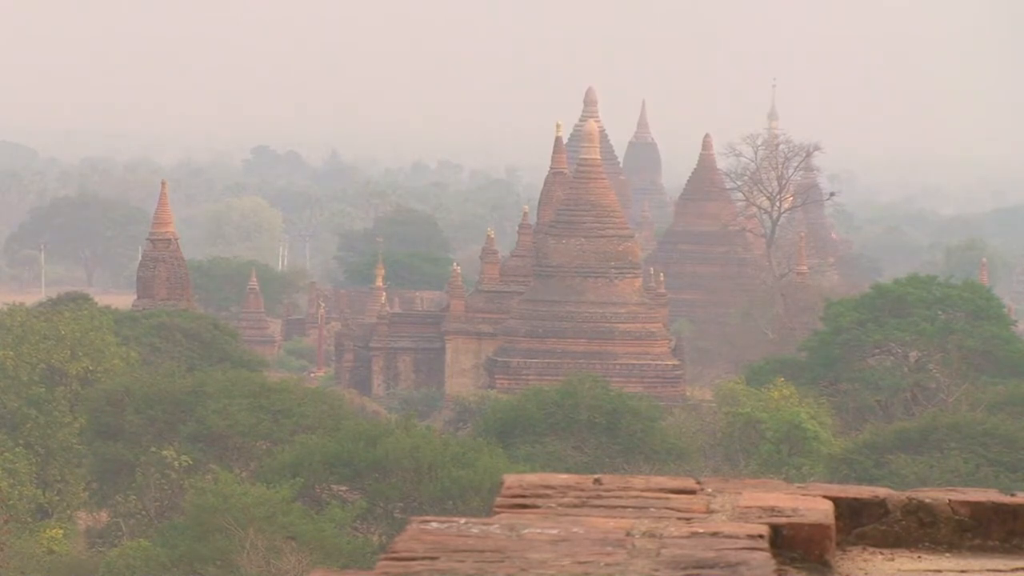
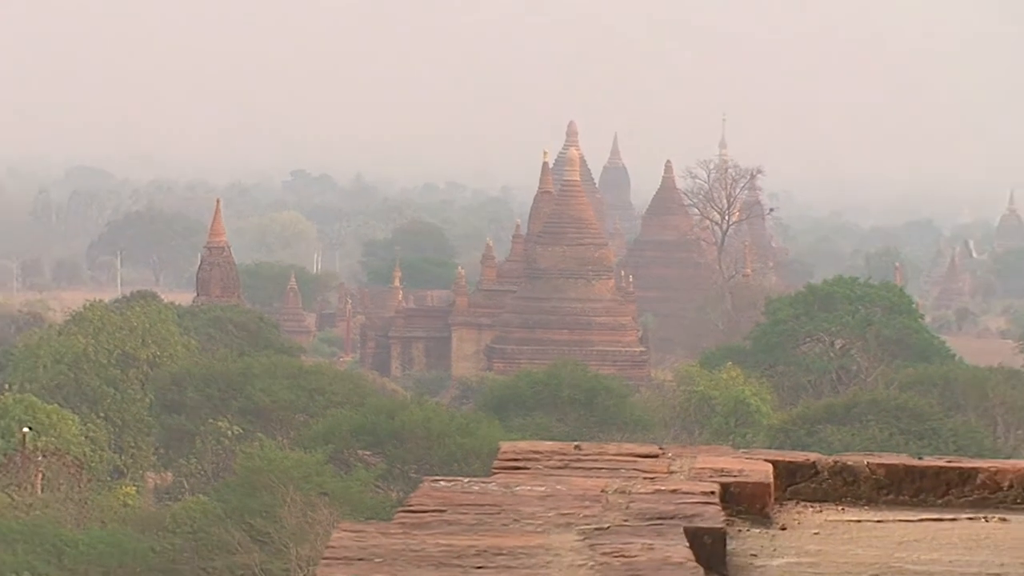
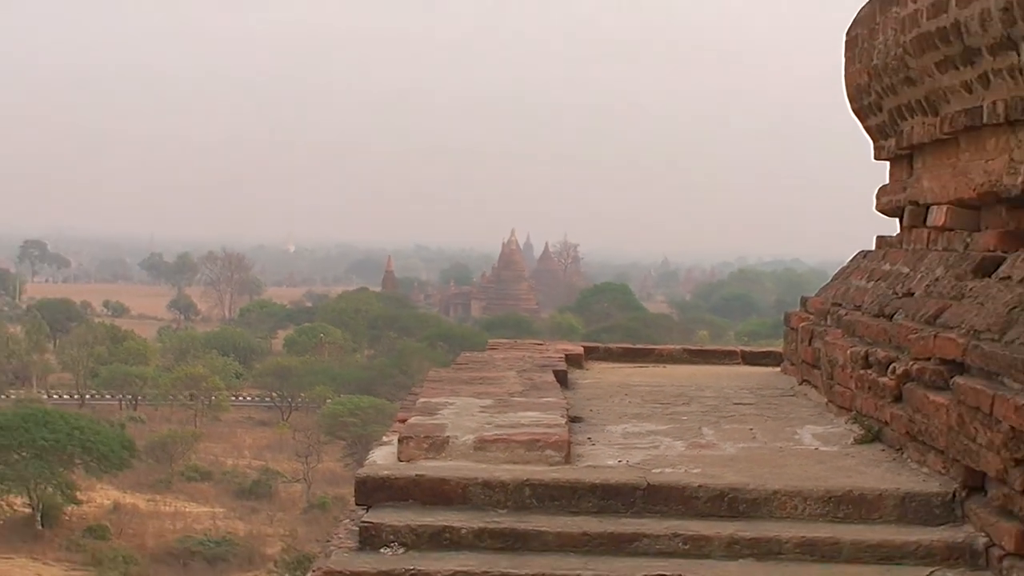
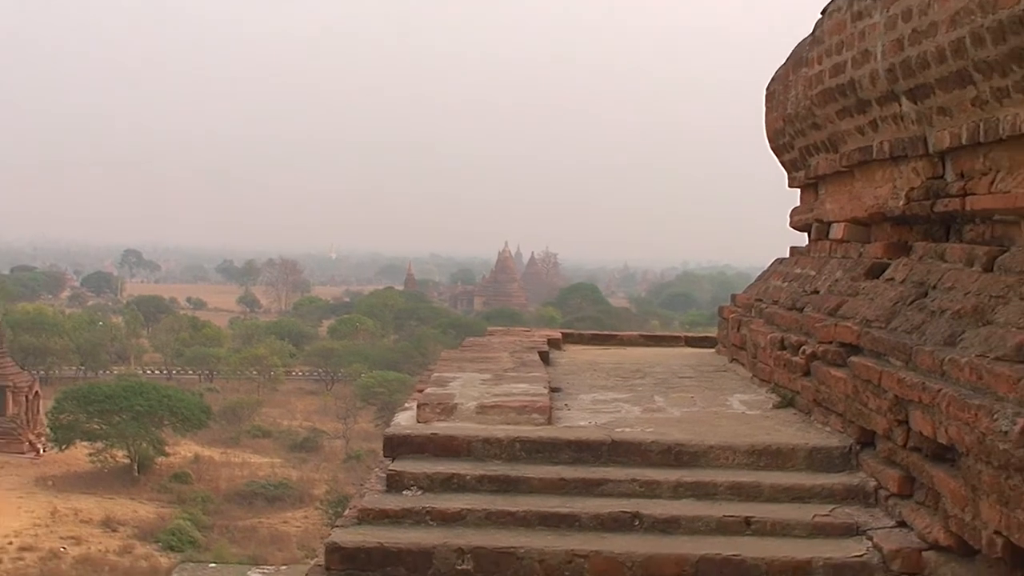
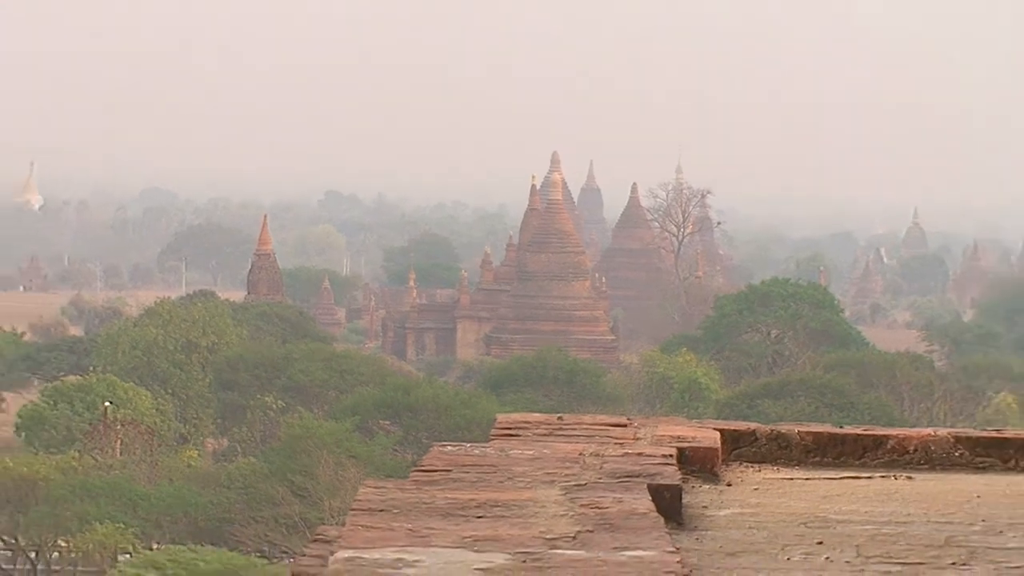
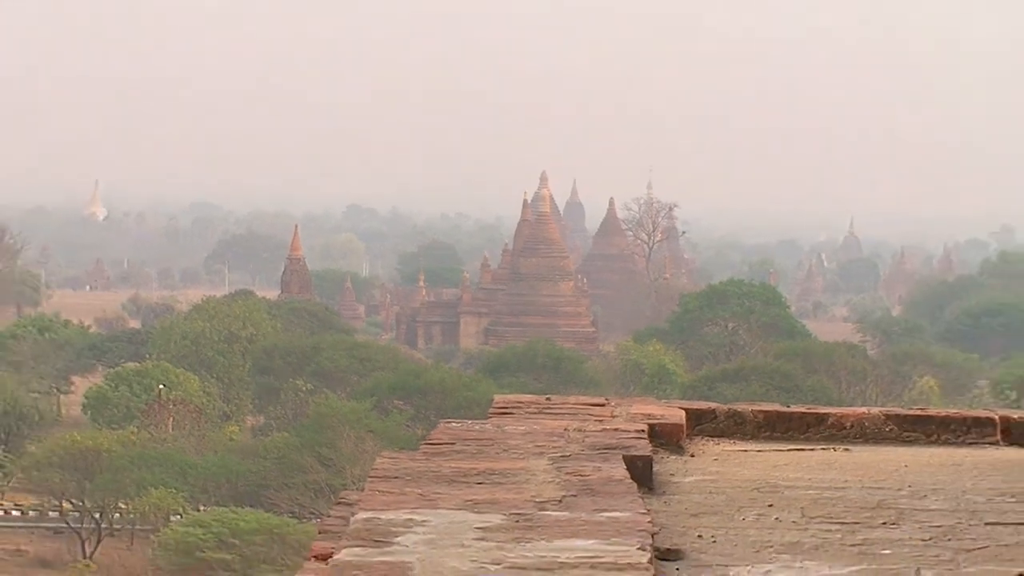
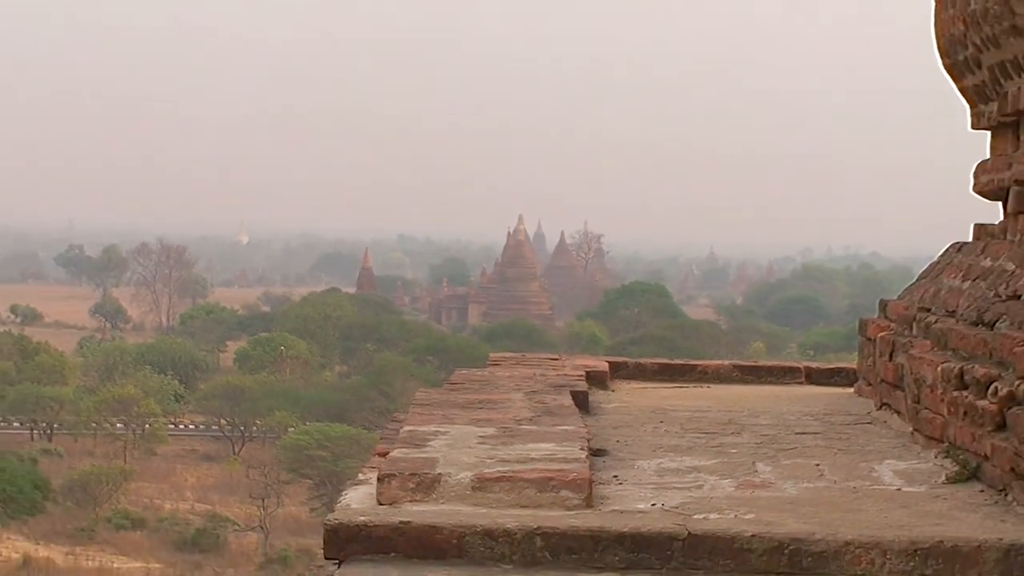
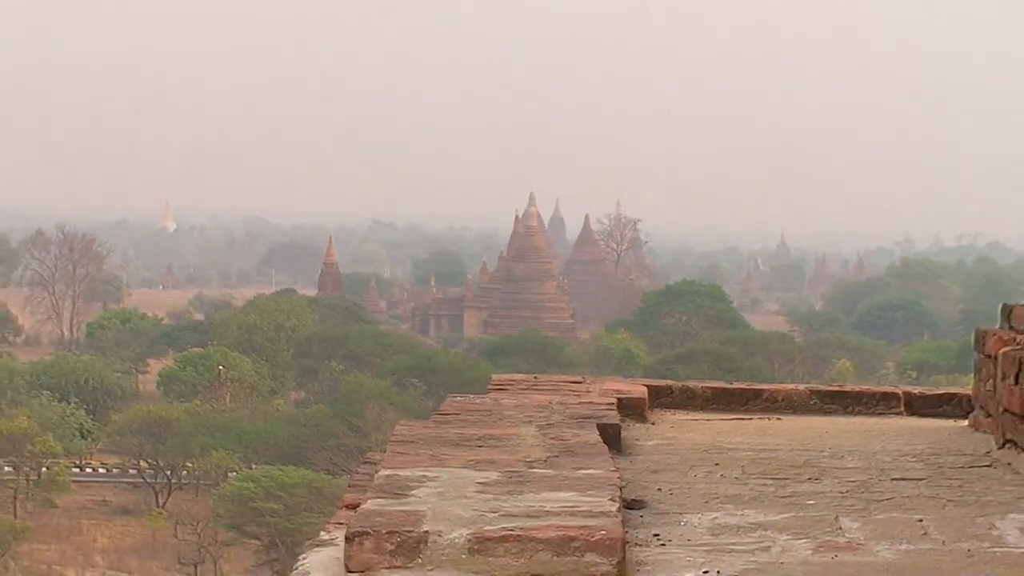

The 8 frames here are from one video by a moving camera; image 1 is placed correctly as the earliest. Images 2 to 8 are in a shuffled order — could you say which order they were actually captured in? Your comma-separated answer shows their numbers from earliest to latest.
2, 5, 6, 8, 7, 3, 4
